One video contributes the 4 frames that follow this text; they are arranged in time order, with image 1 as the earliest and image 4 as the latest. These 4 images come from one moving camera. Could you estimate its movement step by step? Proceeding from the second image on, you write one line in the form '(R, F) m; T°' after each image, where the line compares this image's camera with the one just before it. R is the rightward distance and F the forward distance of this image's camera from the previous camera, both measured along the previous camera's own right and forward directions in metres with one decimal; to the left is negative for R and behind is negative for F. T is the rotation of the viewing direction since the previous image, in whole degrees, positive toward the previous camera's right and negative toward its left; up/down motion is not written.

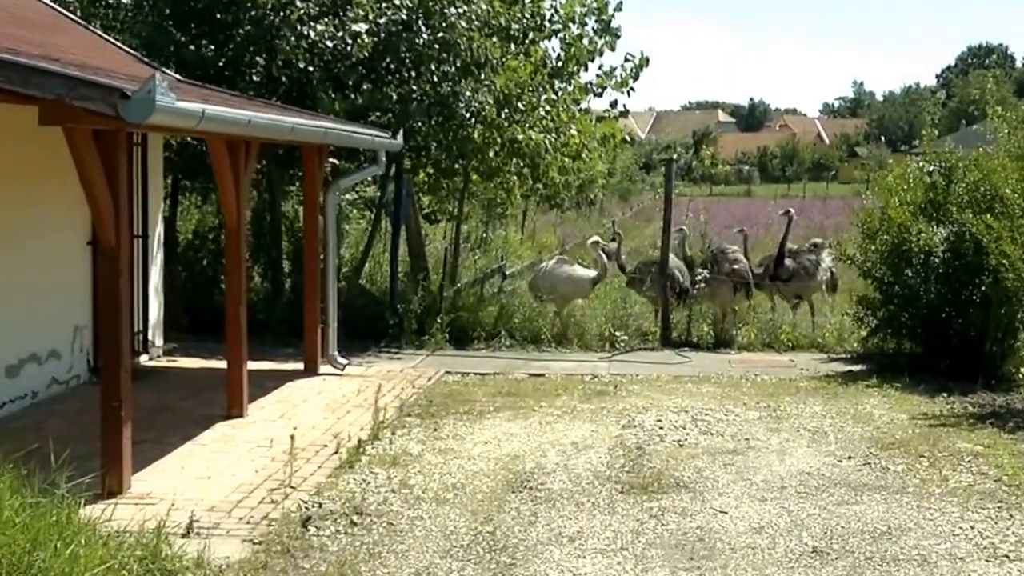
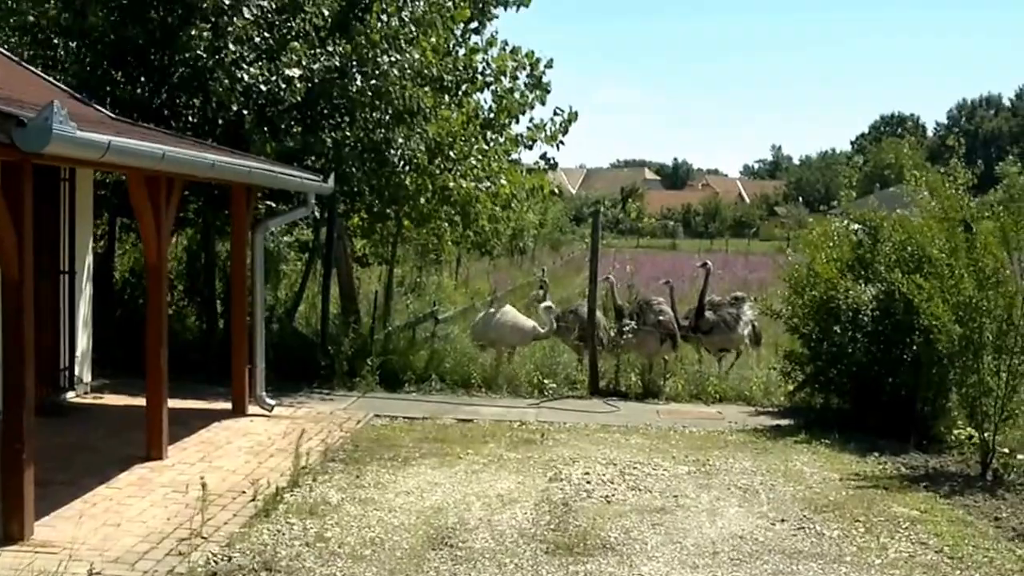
(0.0, +0.2) m; +3°
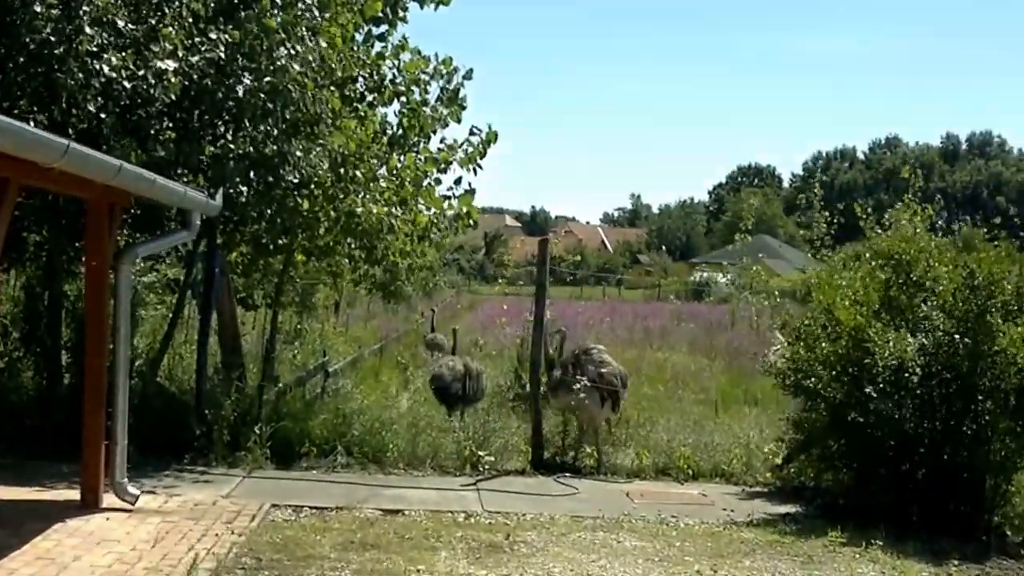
(-0.4, +2.3) m; +5°
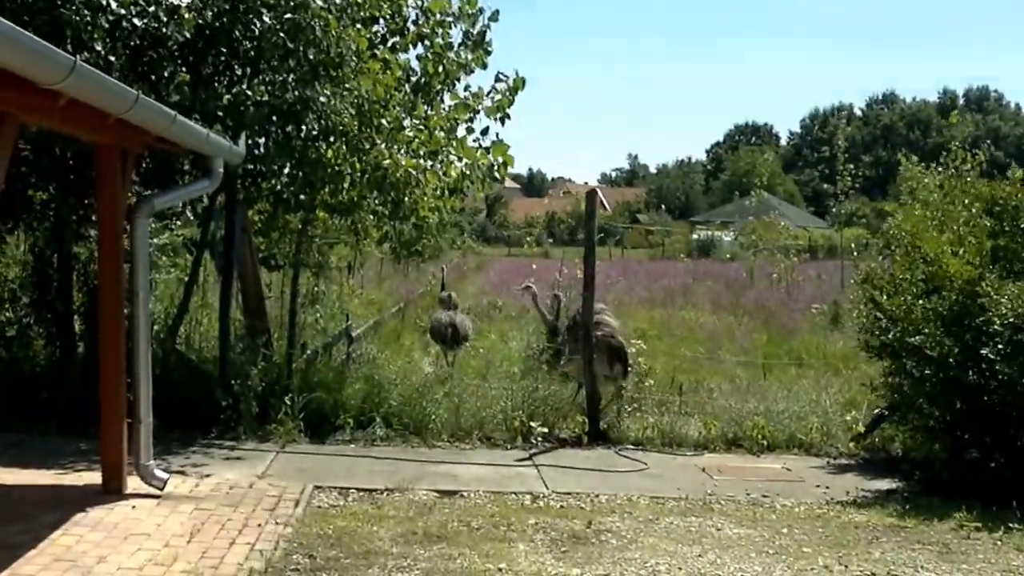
(-0.3, +1.0) m; 0°
